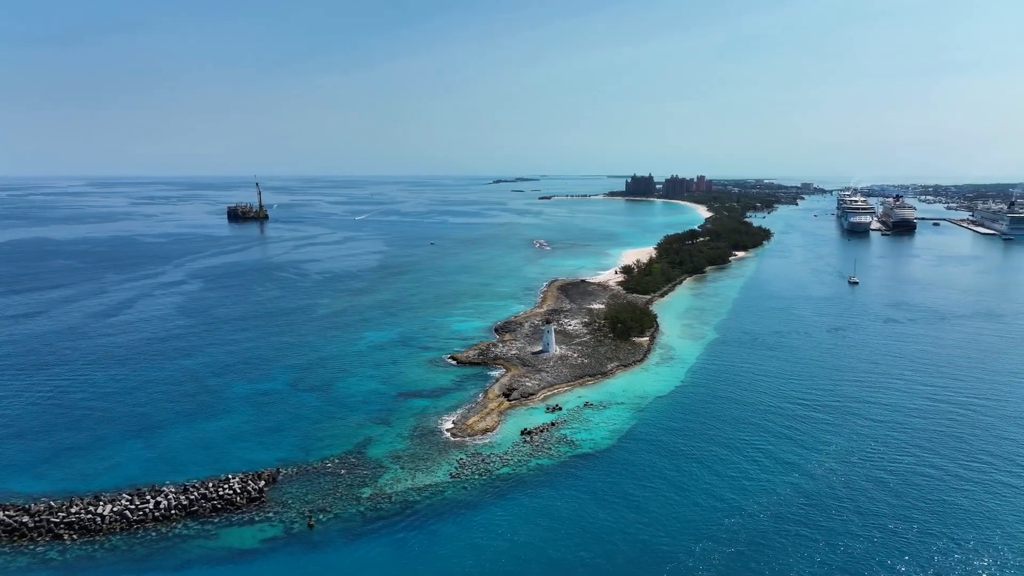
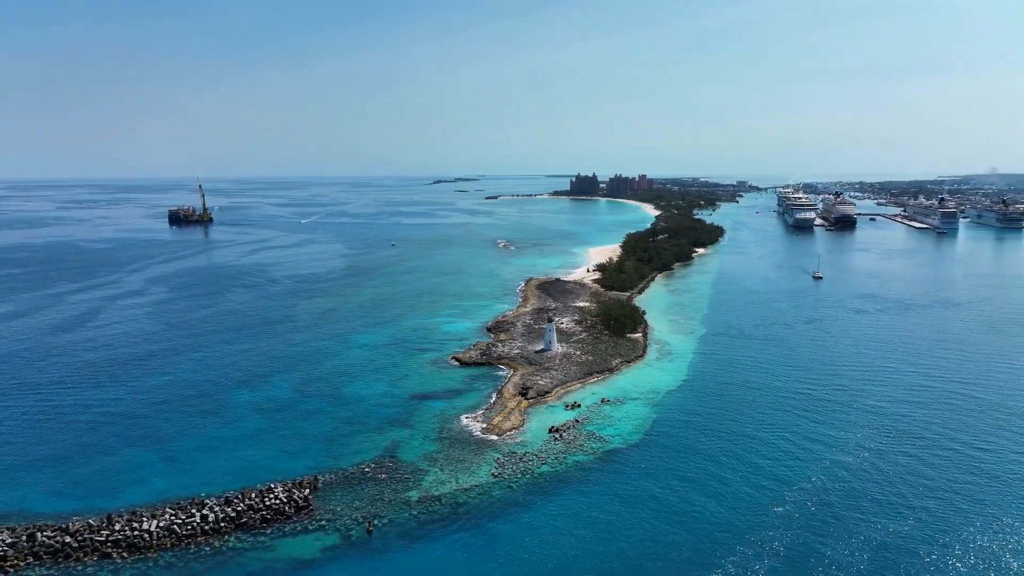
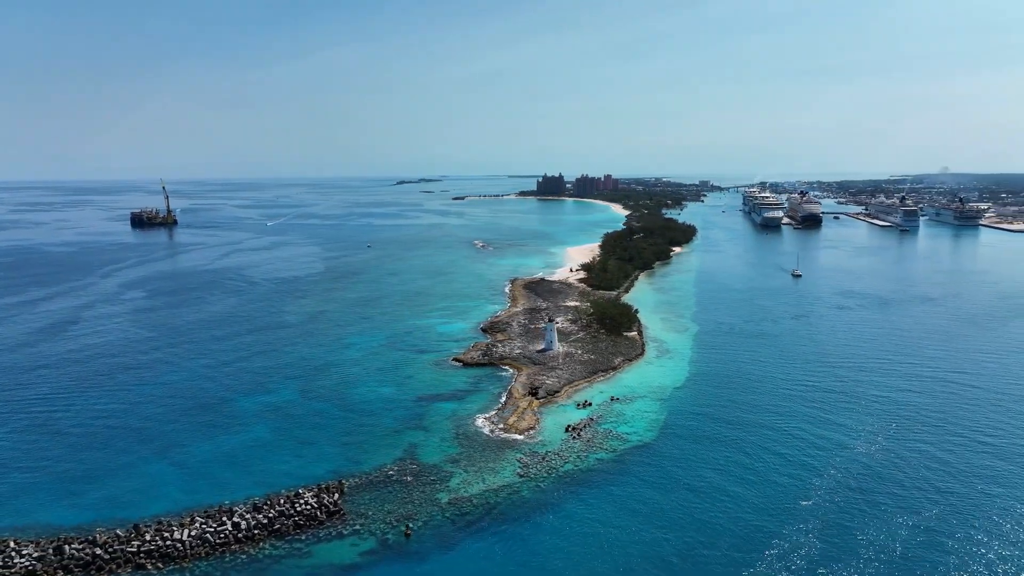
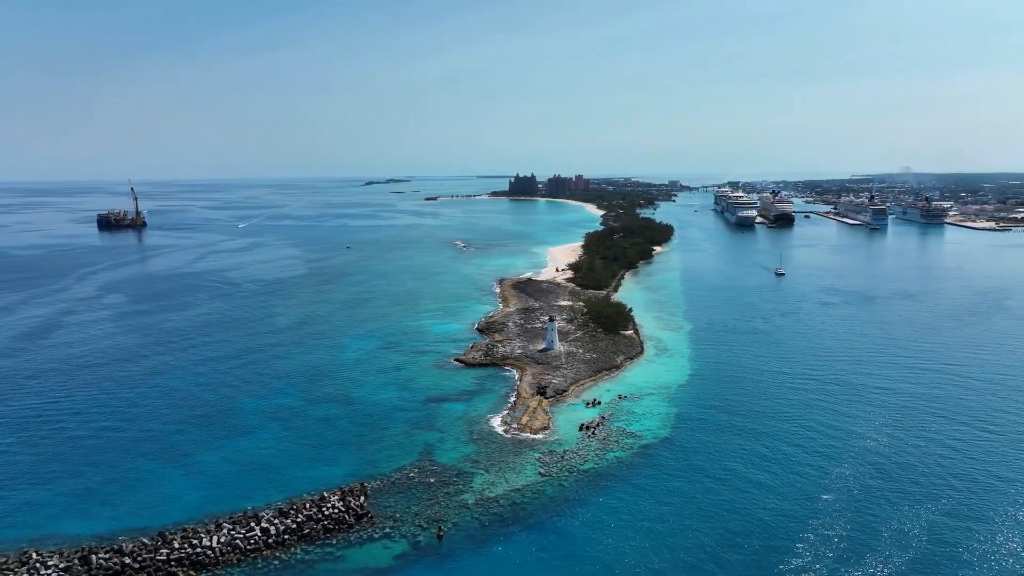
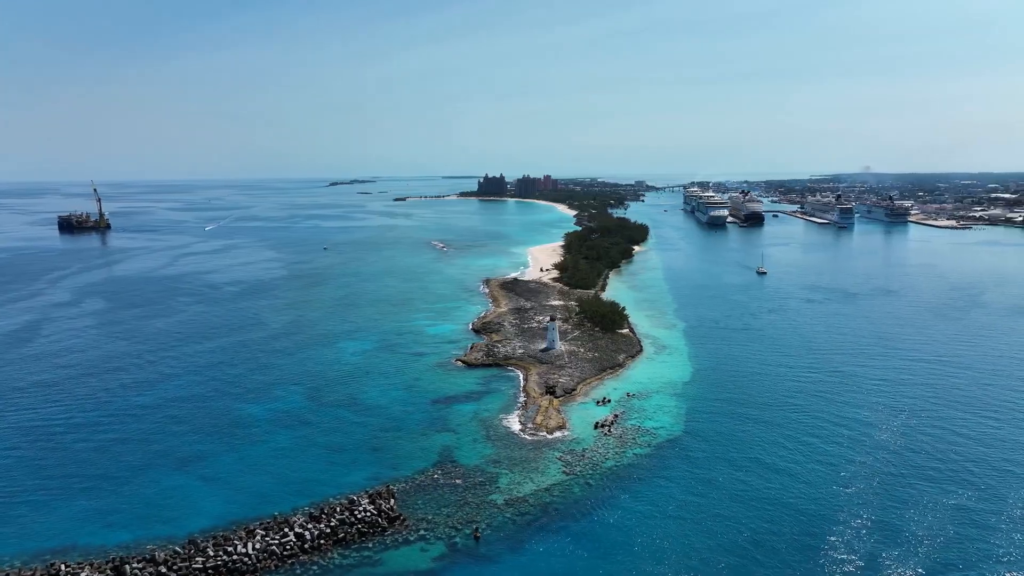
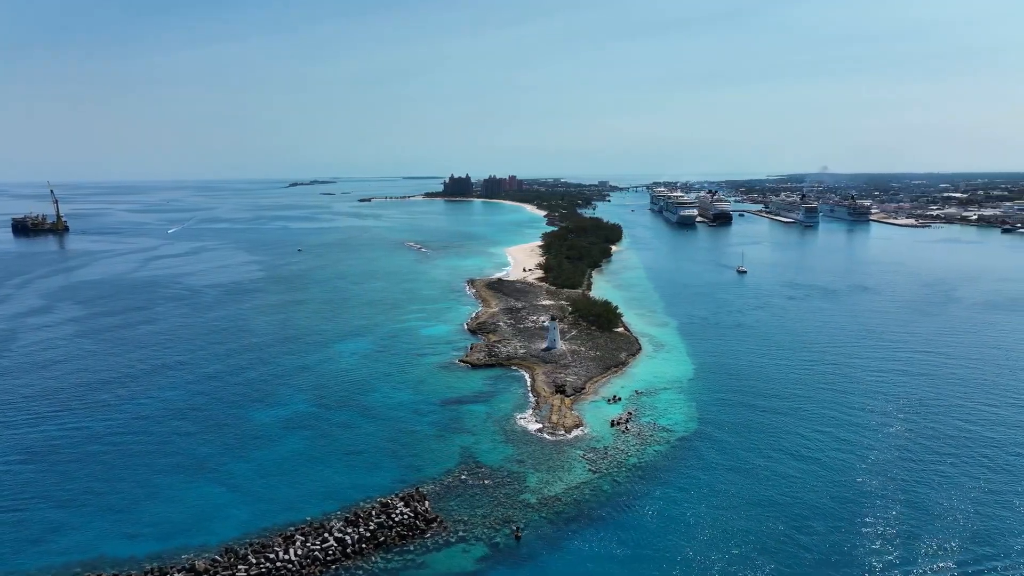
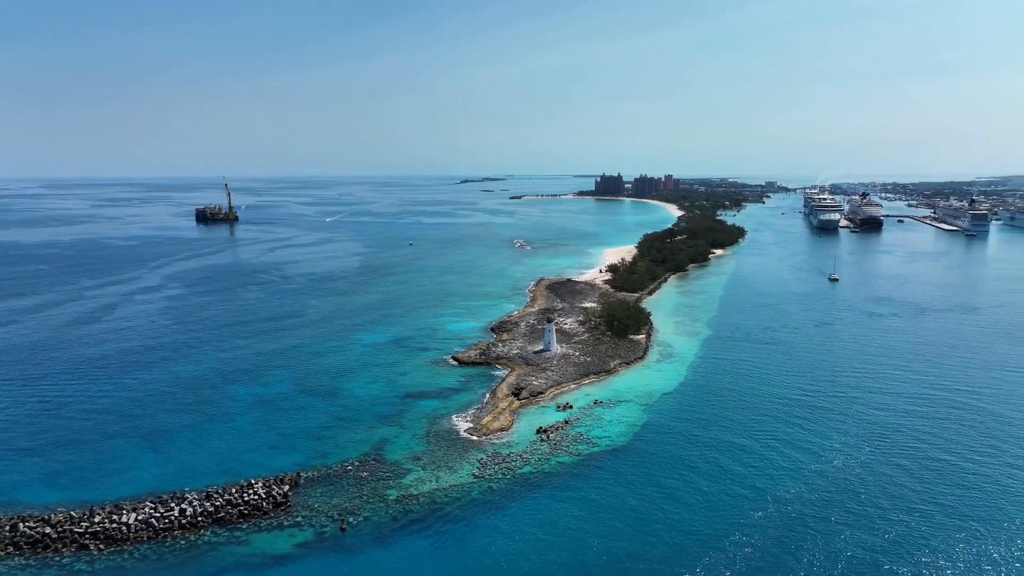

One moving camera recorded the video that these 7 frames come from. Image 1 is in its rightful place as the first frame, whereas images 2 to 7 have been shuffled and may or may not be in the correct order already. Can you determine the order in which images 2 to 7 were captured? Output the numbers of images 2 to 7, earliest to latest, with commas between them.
7, 2, 3, 4, 5, 6
